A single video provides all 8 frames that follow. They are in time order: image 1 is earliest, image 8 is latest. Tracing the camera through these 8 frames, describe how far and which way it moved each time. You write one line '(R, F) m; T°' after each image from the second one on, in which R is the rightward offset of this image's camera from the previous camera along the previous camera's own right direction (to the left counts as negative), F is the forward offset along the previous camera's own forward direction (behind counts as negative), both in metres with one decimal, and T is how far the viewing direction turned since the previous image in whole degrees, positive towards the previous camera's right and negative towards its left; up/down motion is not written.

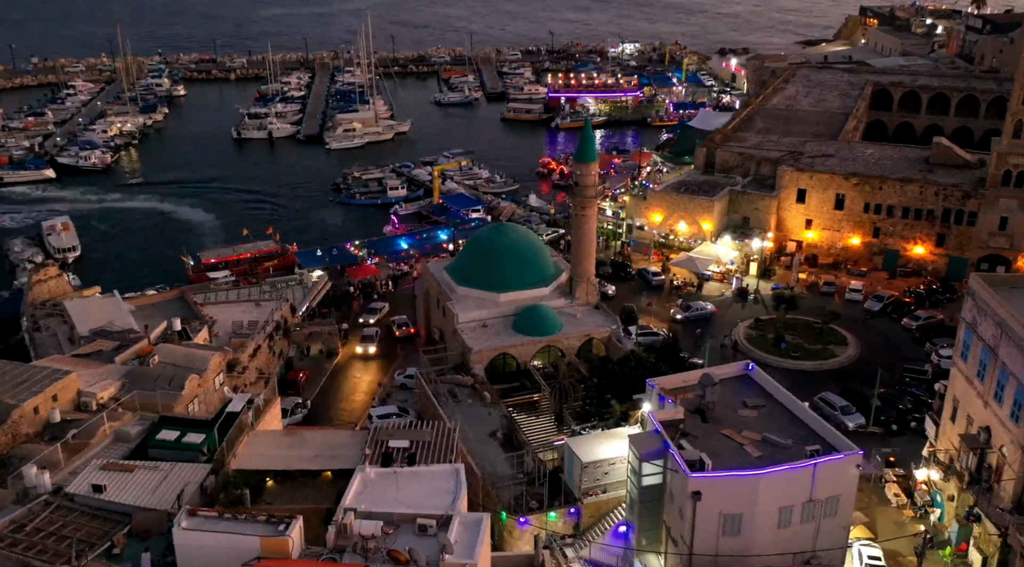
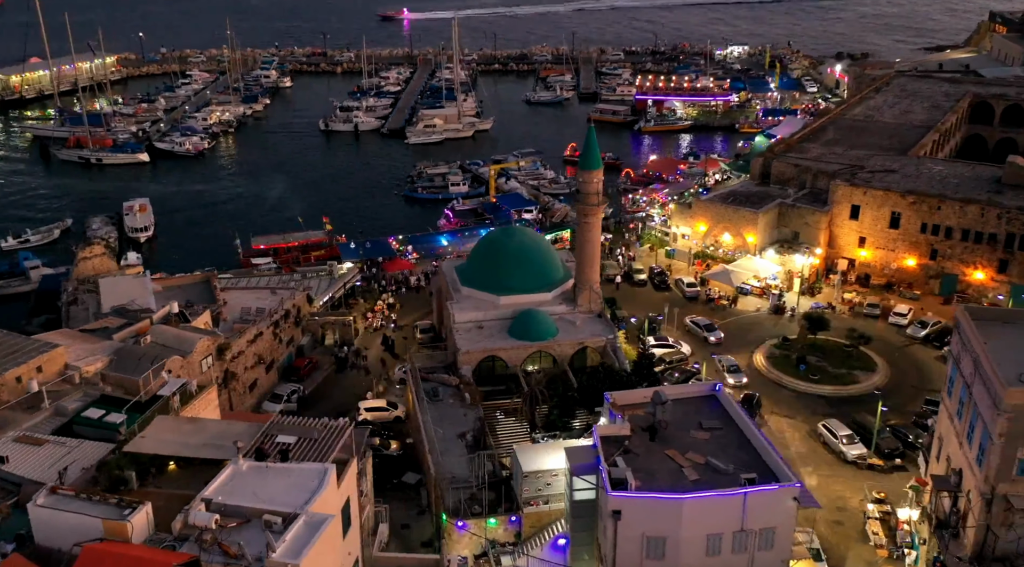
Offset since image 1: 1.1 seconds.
(+4.3, +0.4) m; -7°
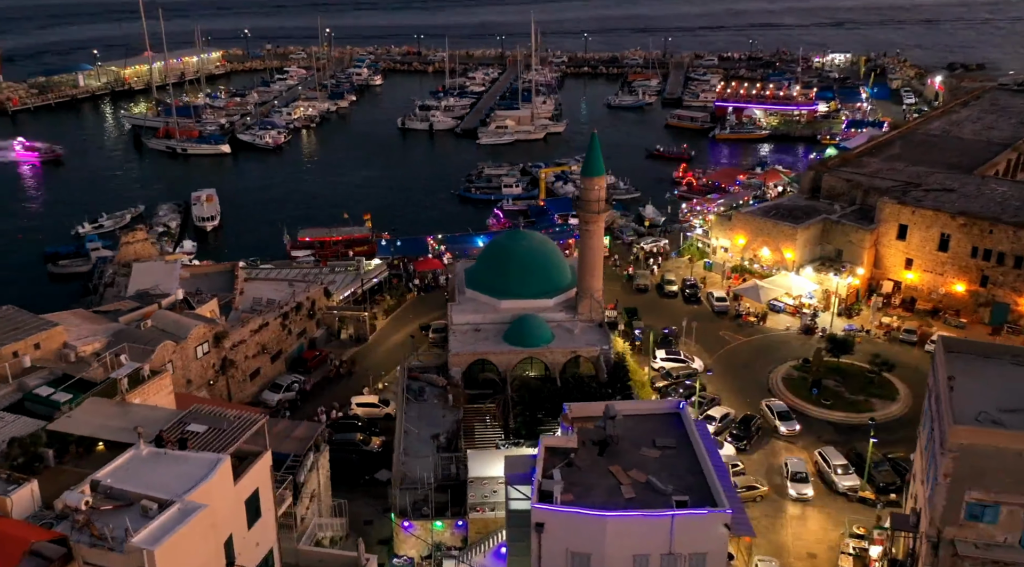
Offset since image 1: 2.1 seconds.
(+3.9, +0.3) m; -7°
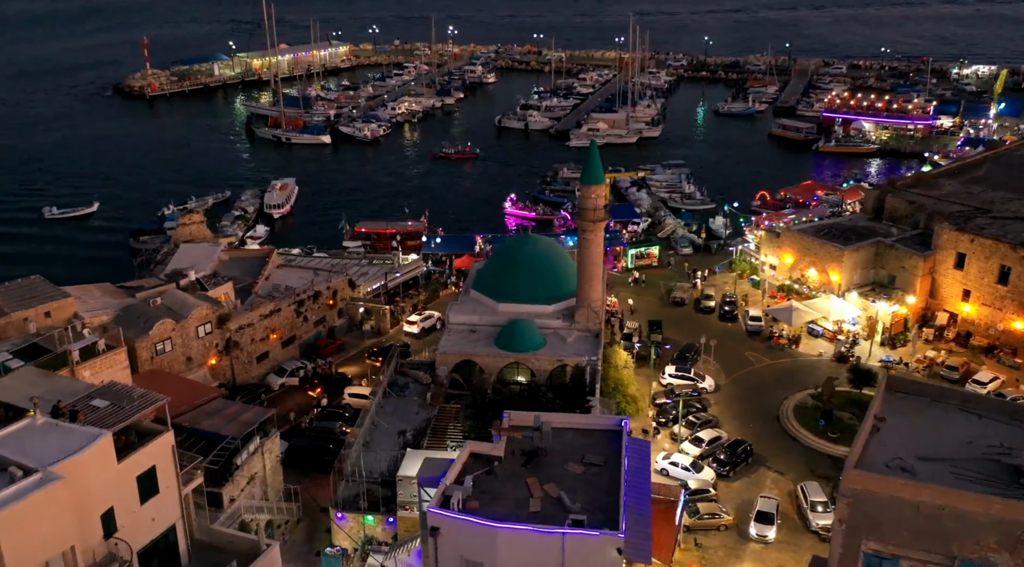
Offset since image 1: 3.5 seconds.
(+5.1, +0.4) m; -9°
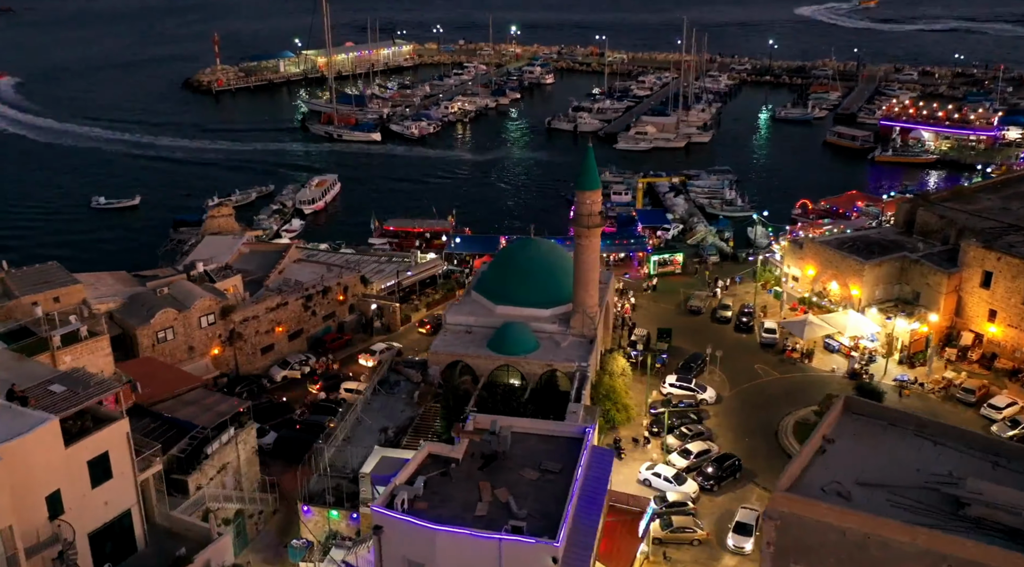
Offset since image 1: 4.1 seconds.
(+2.7, +0.1) m; -4°
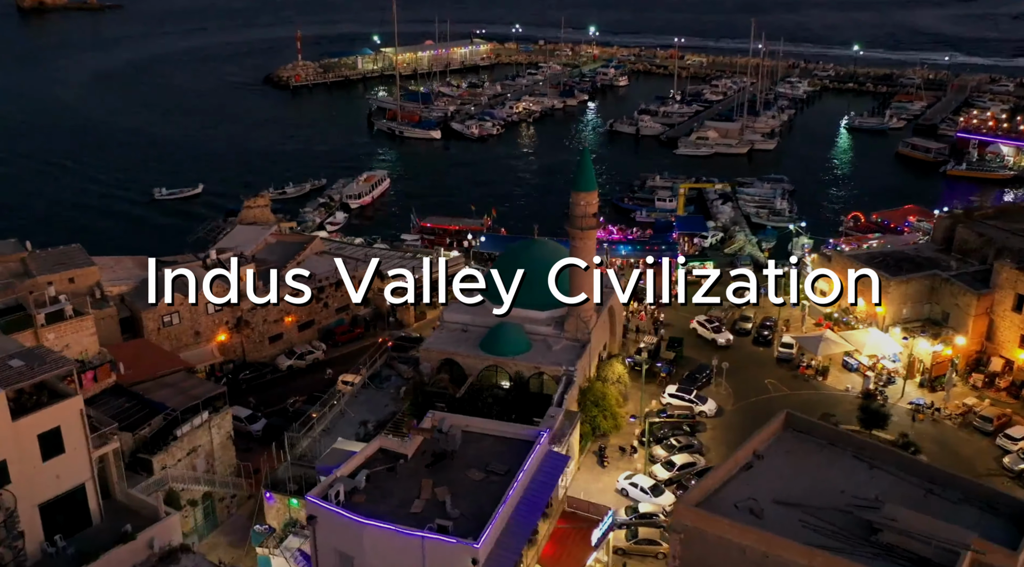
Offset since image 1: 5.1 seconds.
(+3.4, +0.2) m; -6°
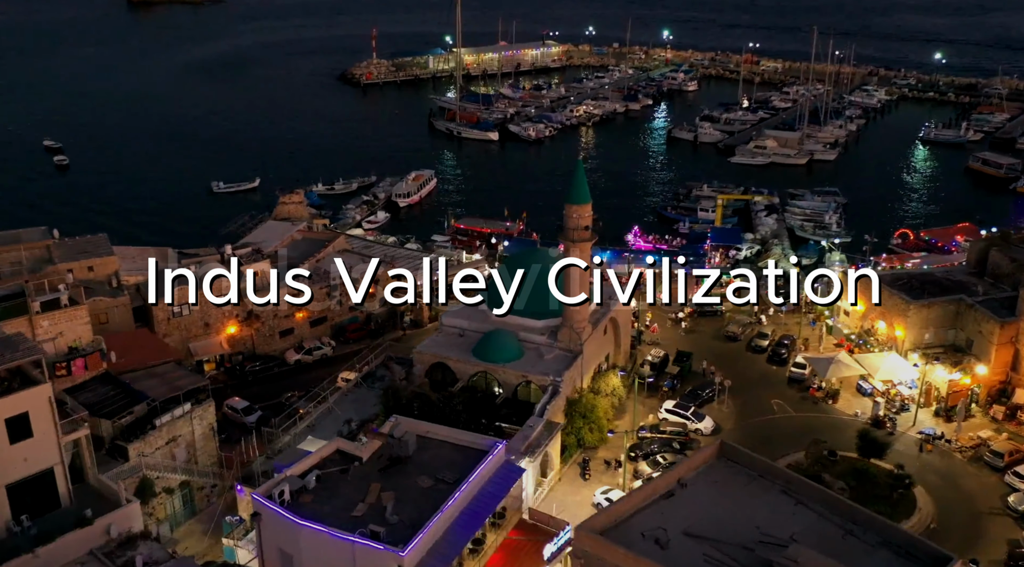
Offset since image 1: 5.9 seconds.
(+3.1, +0.1) m; -5°
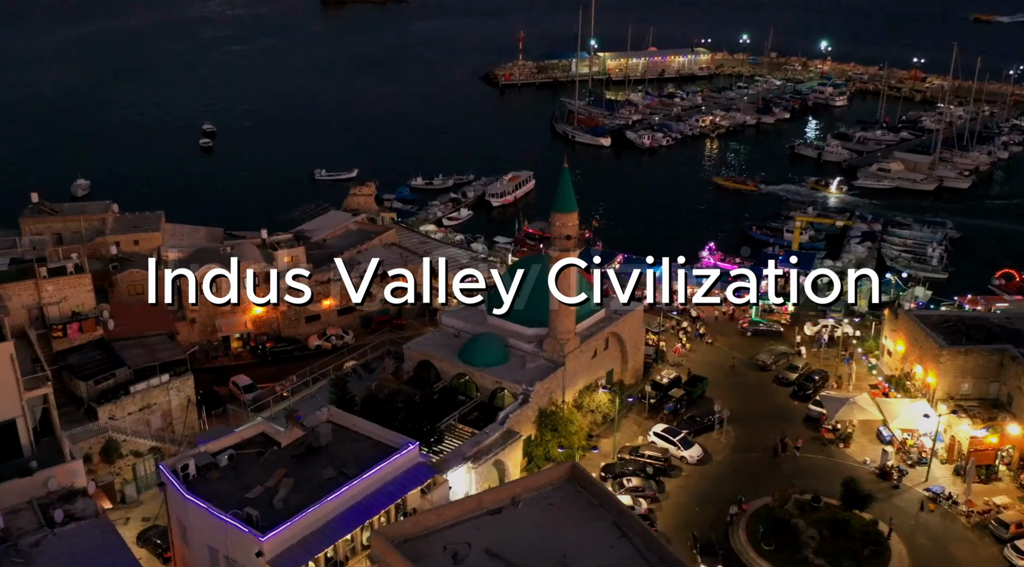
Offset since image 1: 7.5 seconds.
(+6.3, +0.5) m; -10°
